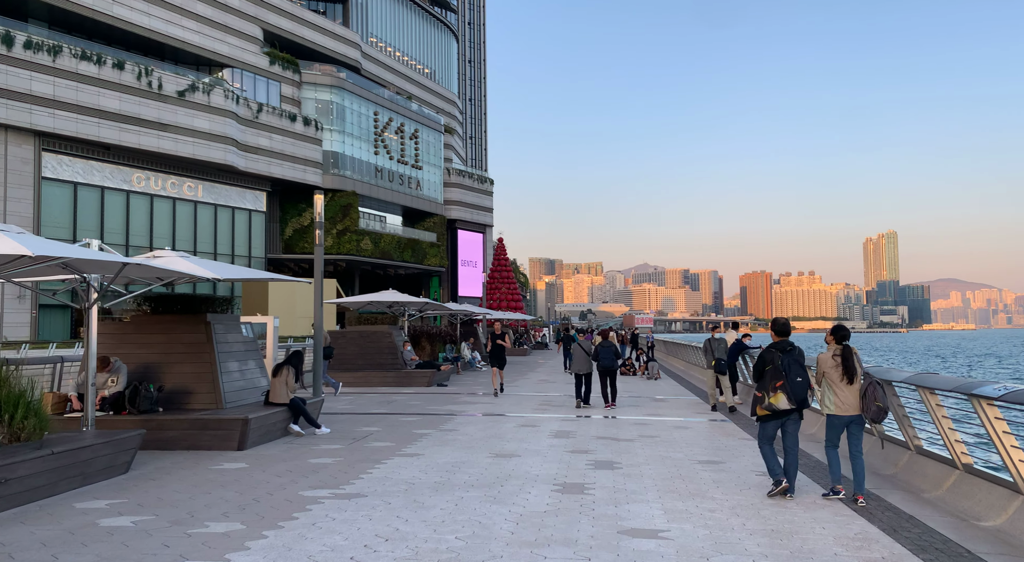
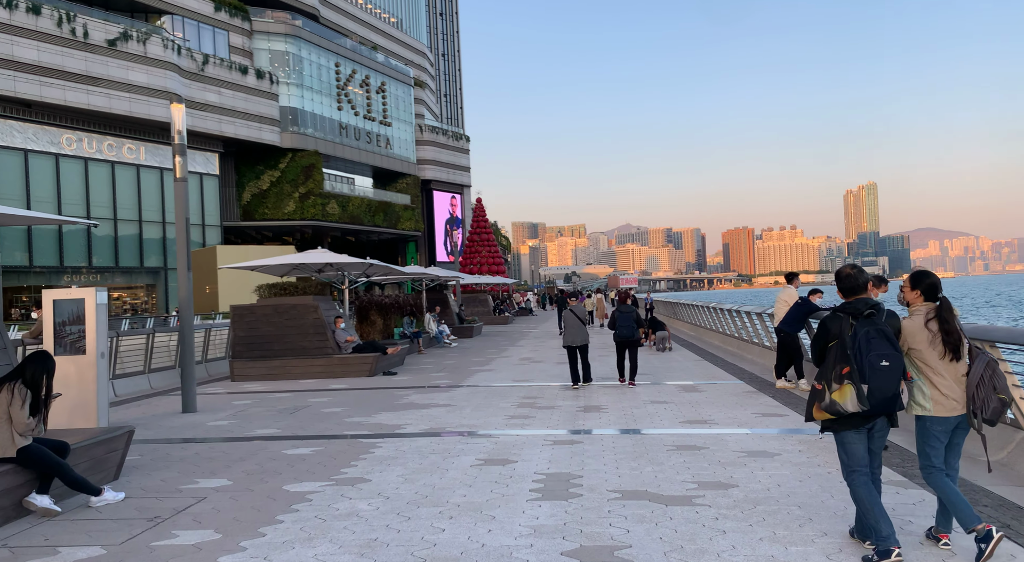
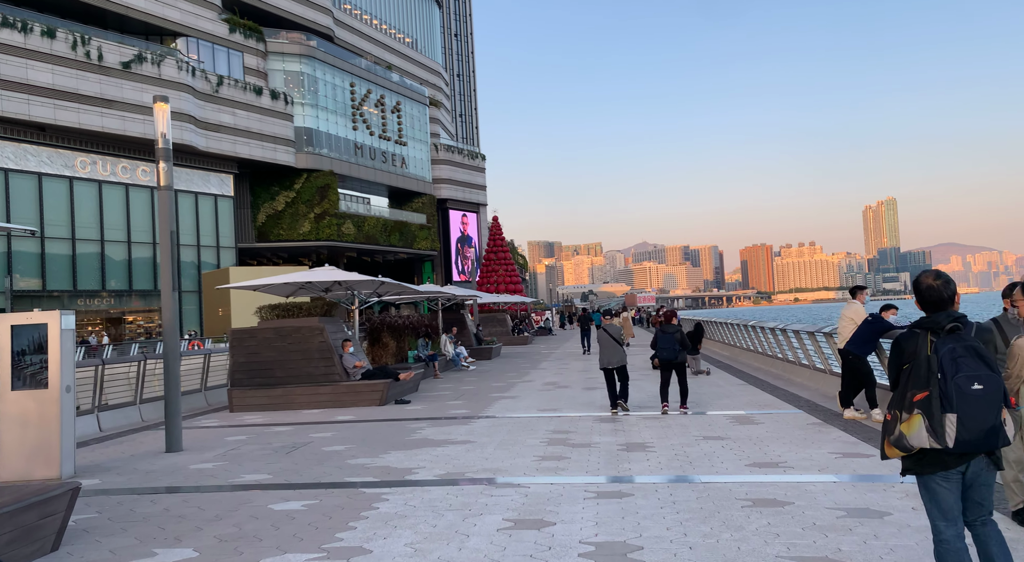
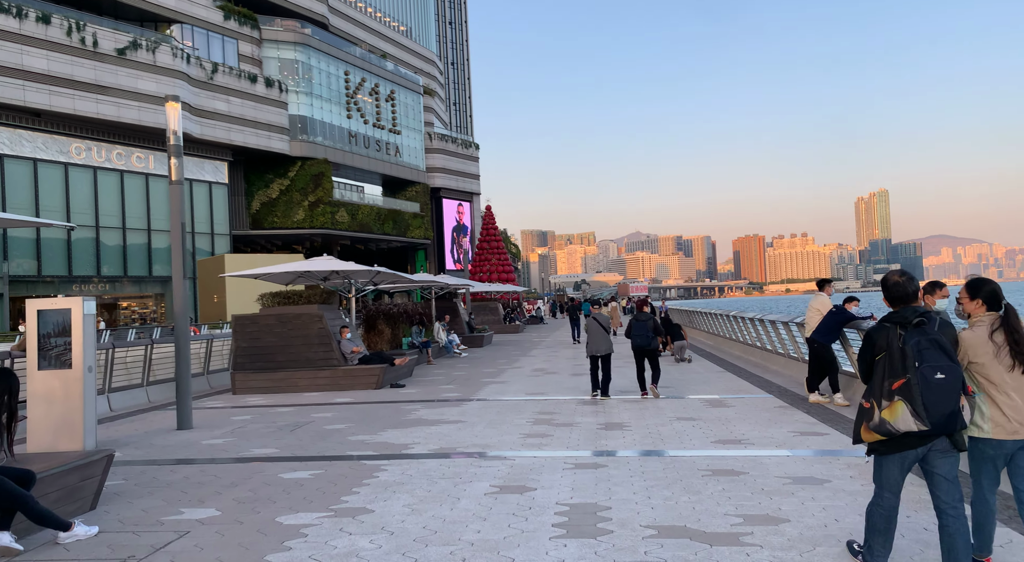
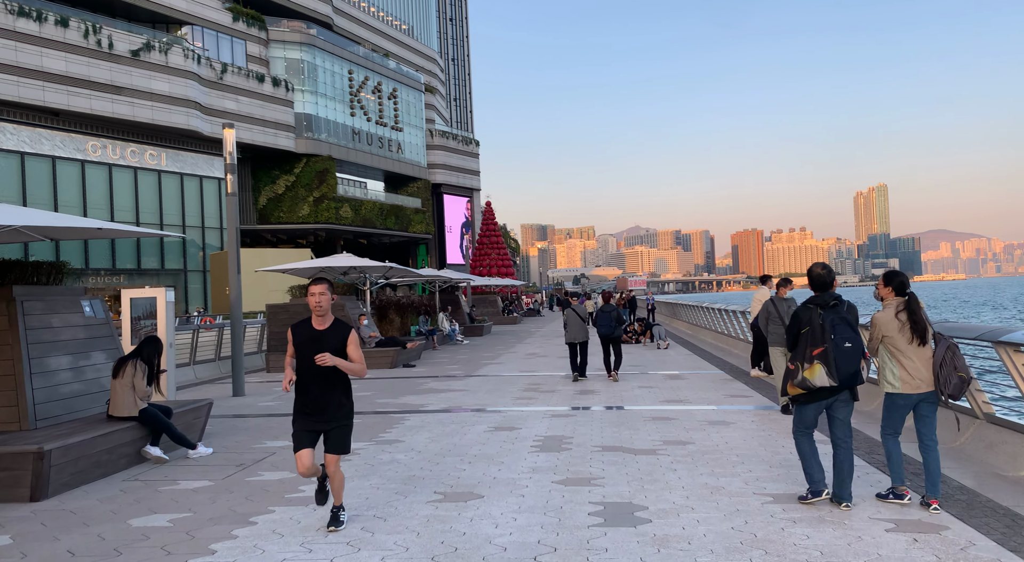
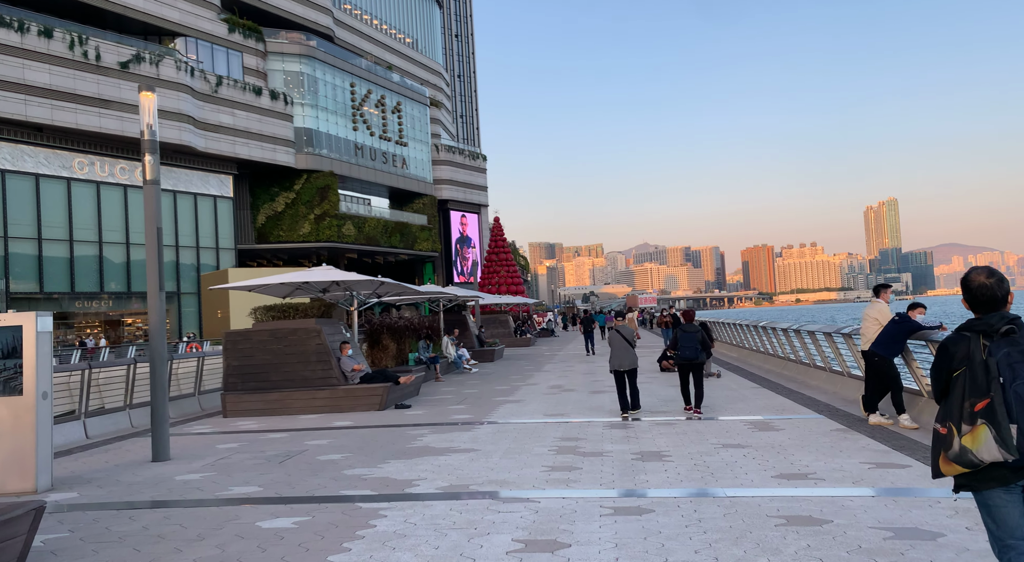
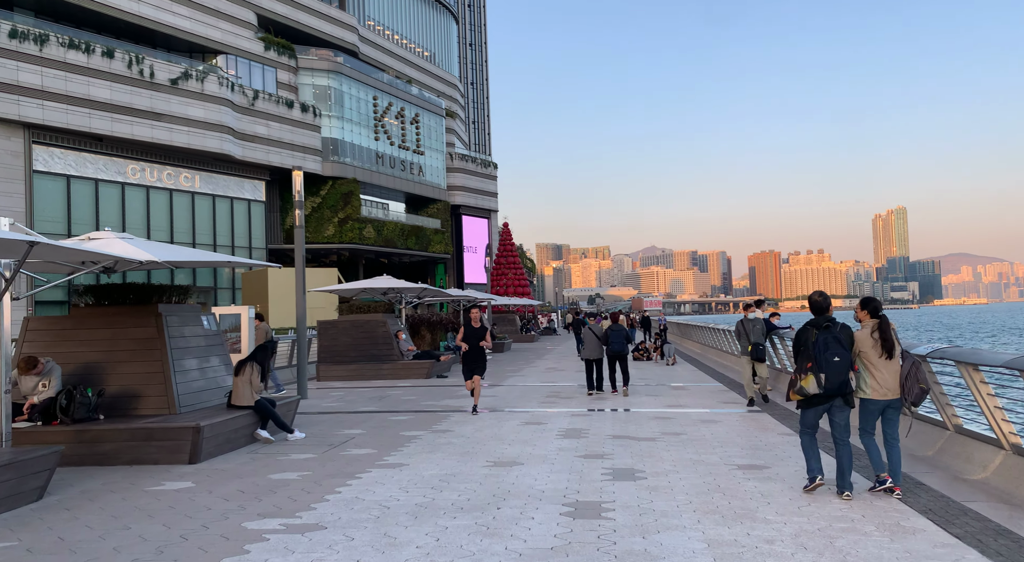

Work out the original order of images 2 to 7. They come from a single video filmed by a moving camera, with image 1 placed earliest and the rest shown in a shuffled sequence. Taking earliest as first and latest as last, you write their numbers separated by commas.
7, 5, 2, 4, 3, 6
